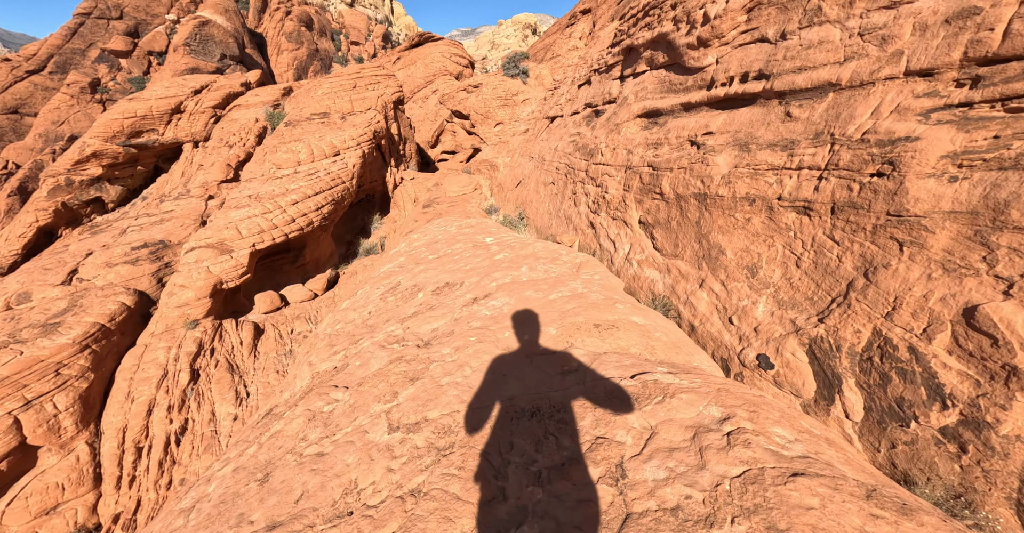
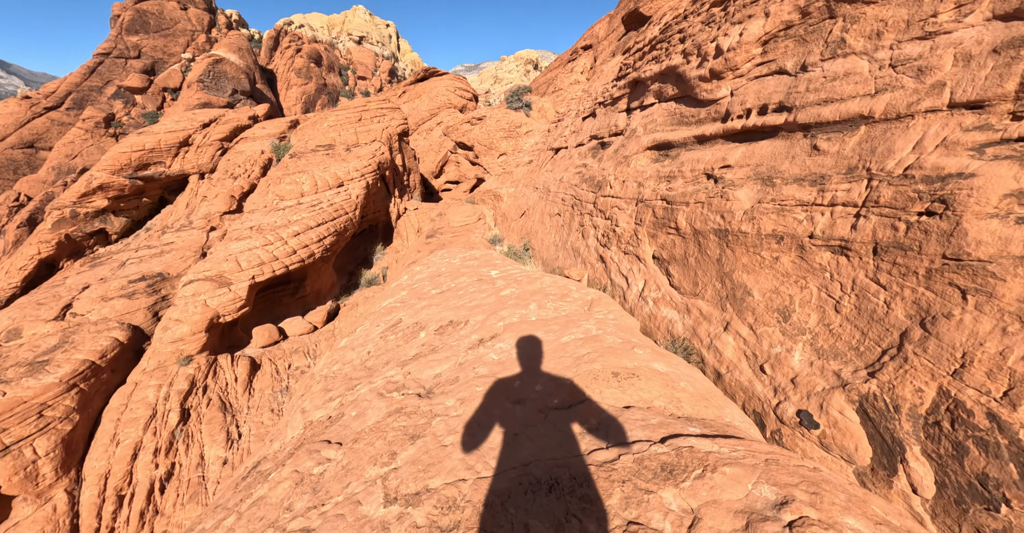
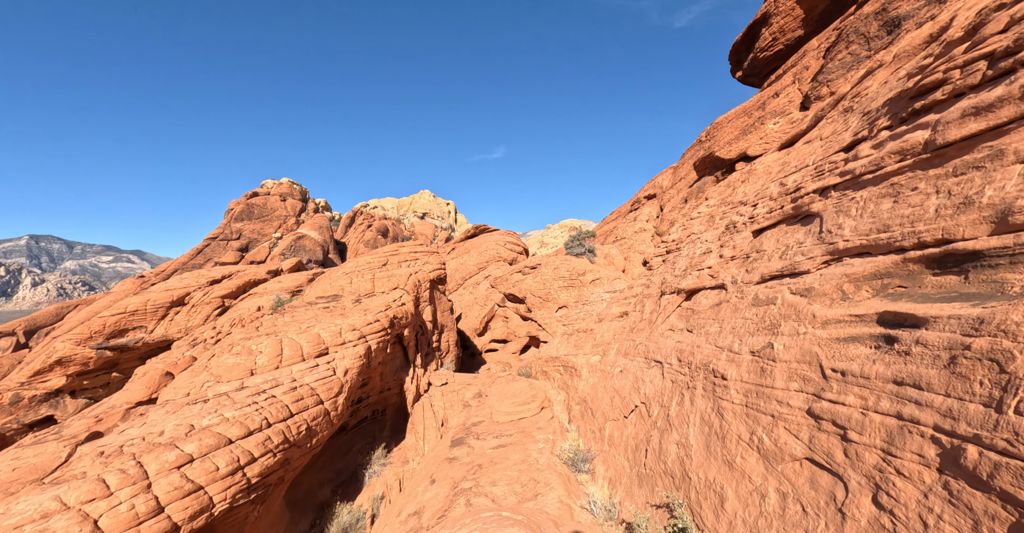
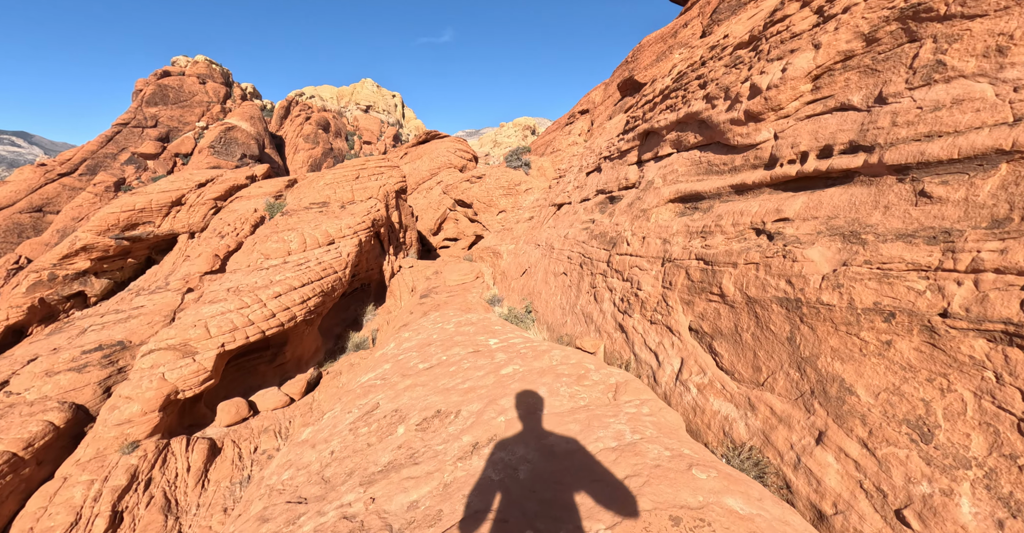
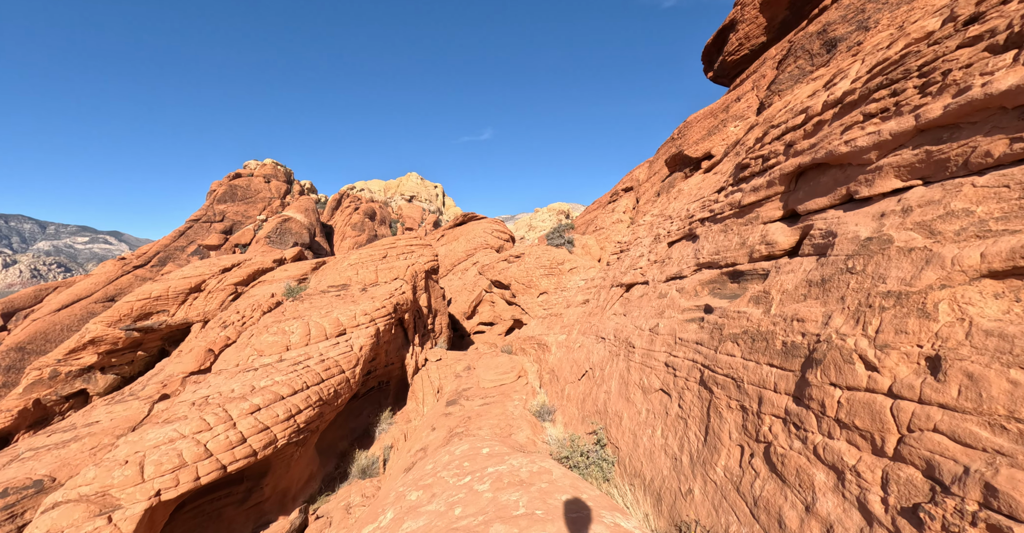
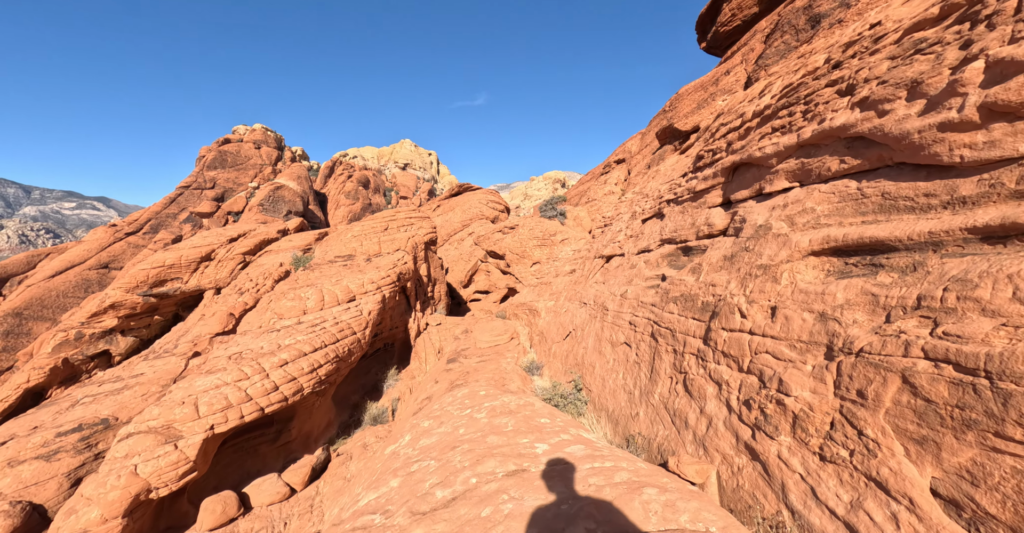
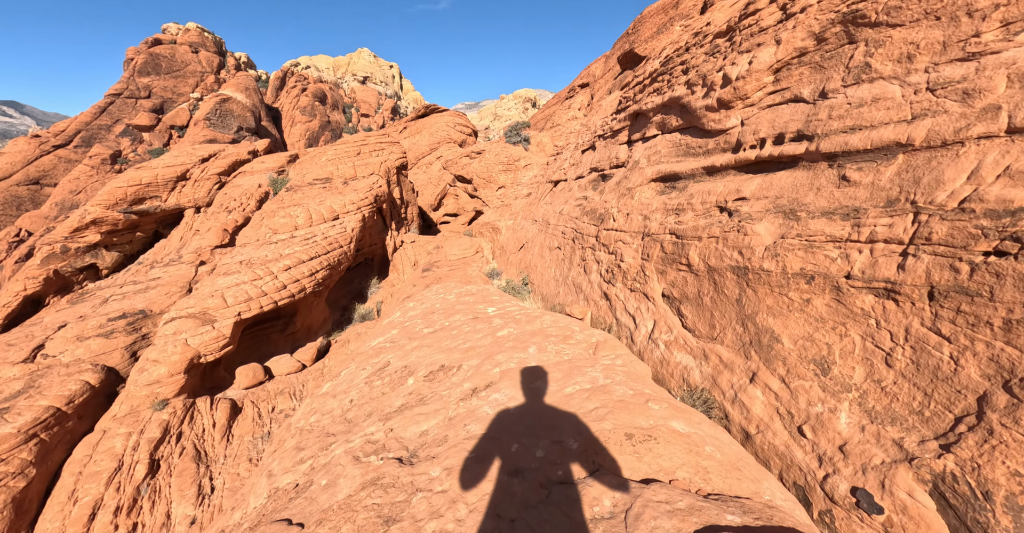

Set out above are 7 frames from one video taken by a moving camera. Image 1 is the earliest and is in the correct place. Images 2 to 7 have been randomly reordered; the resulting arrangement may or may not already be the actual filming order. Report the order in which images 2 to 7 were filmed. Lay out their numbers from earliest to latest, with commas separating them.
2, 7, 4, 6, 5, 3
